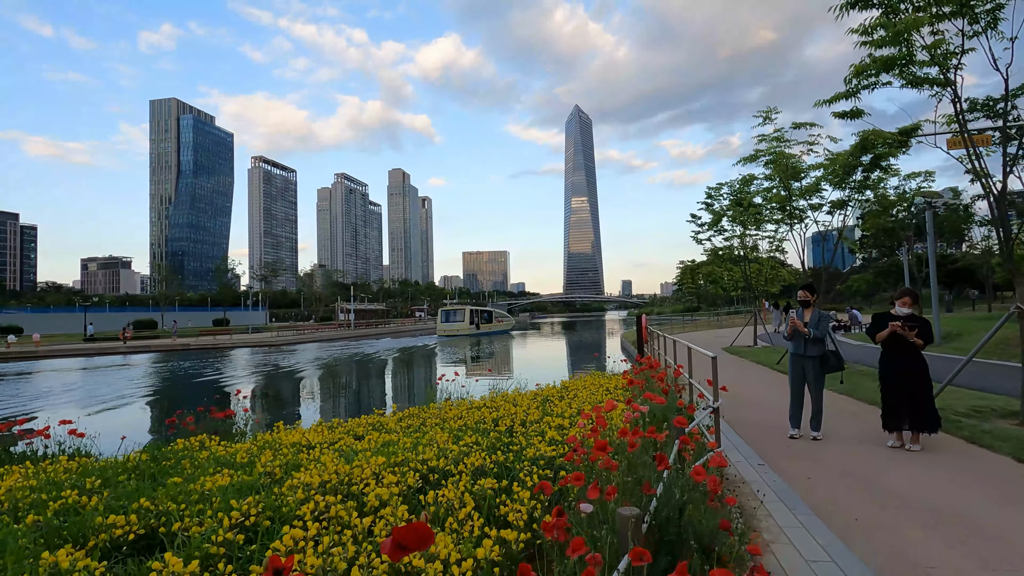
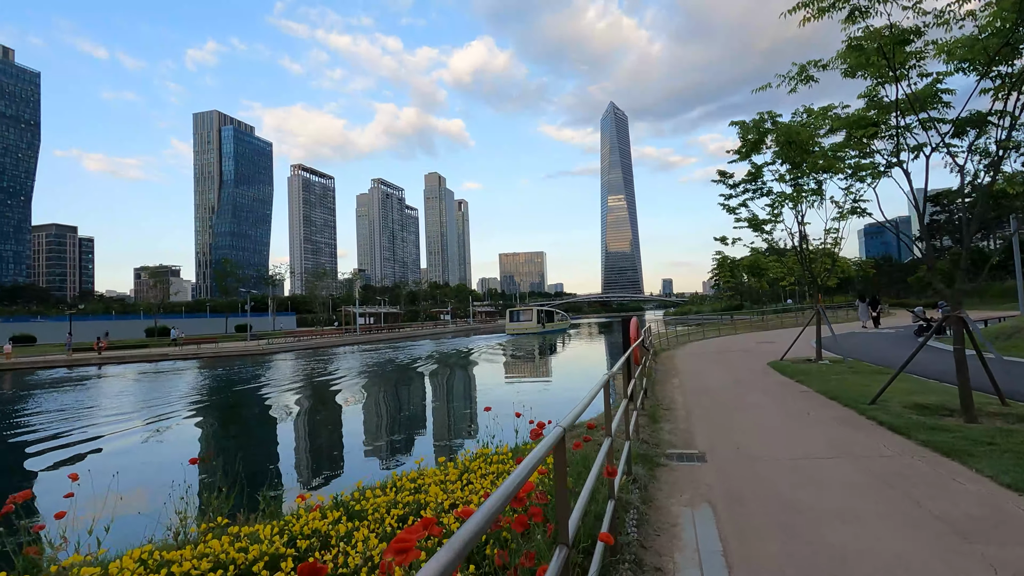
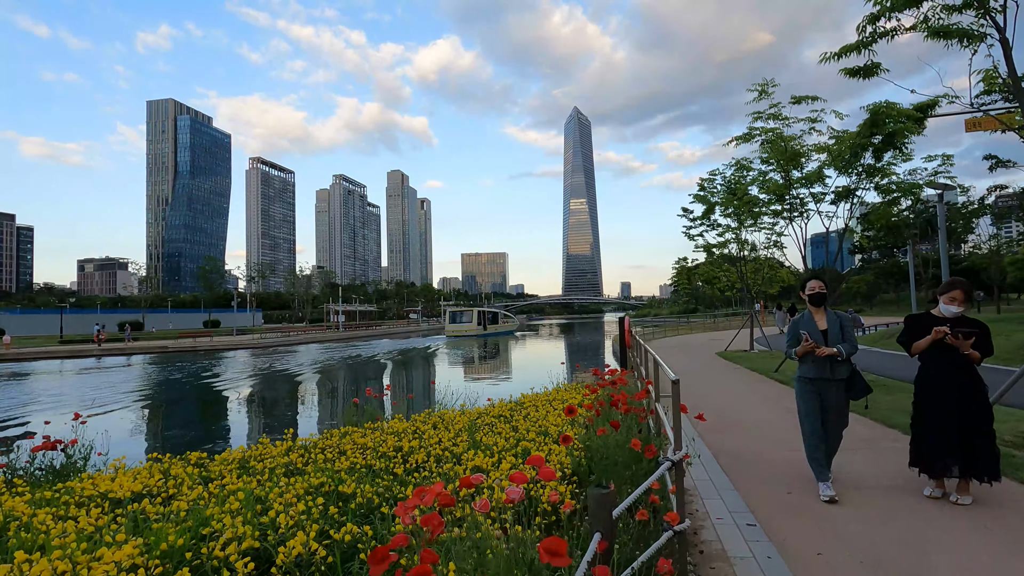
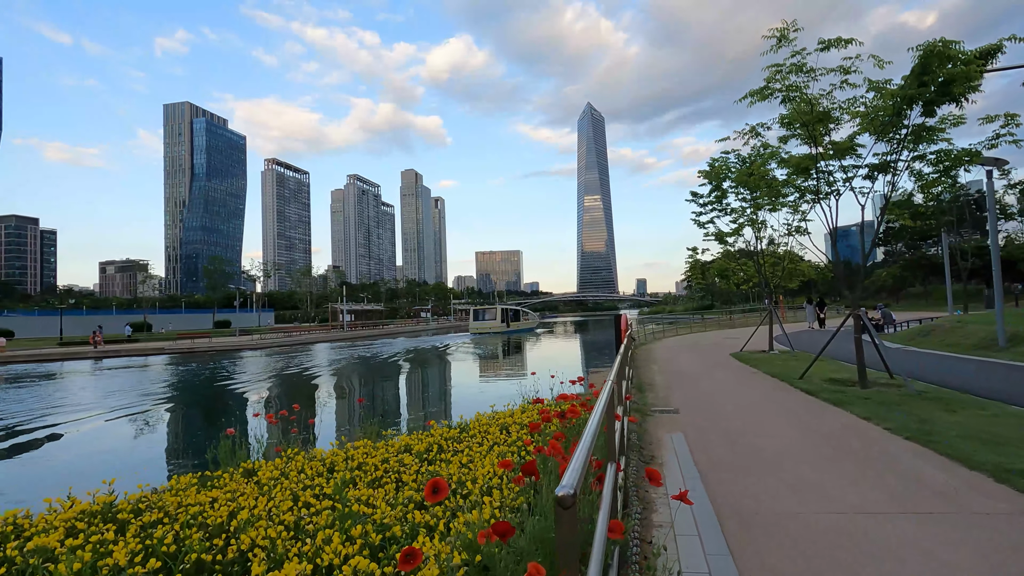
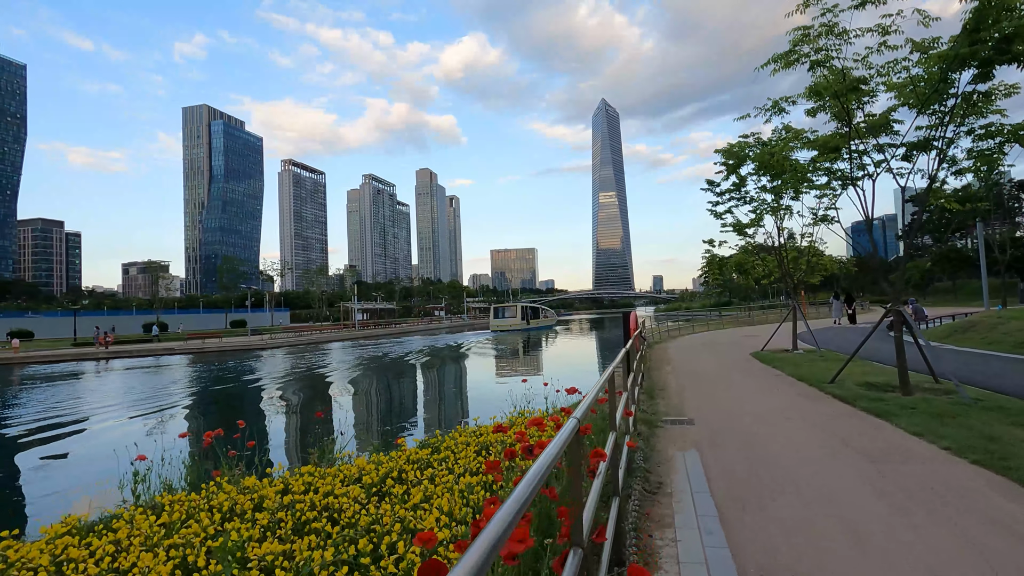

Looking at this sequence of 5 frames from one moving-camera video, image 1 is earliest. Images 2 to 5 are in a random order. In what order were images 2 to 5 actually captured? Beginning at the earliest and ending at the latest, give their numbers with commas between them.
3, 4, 5, 2
